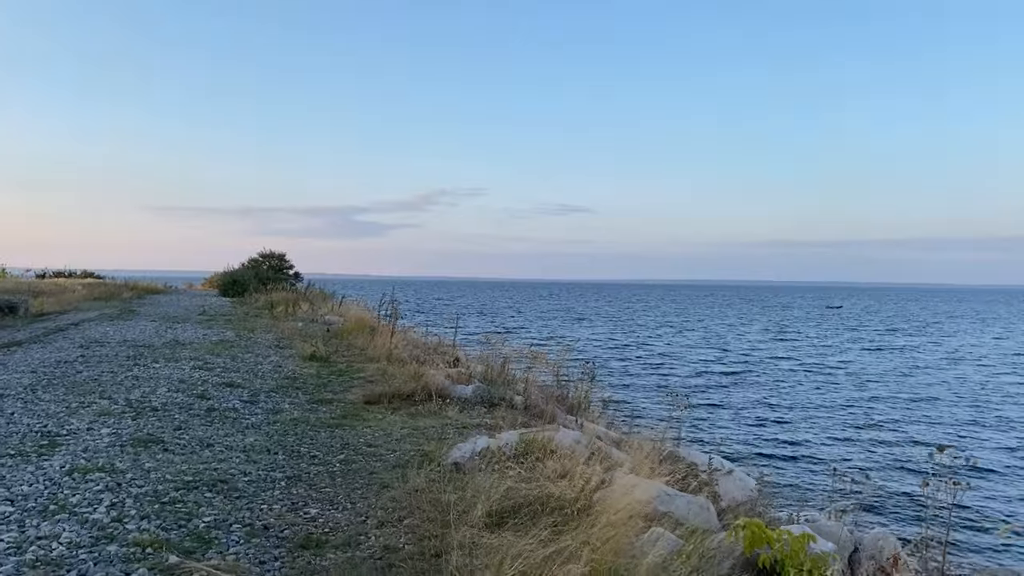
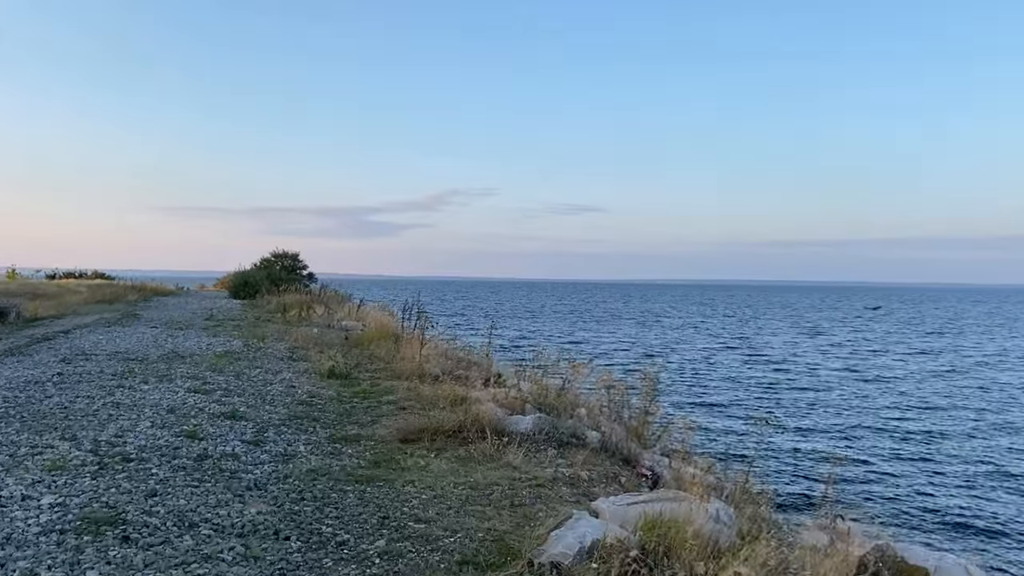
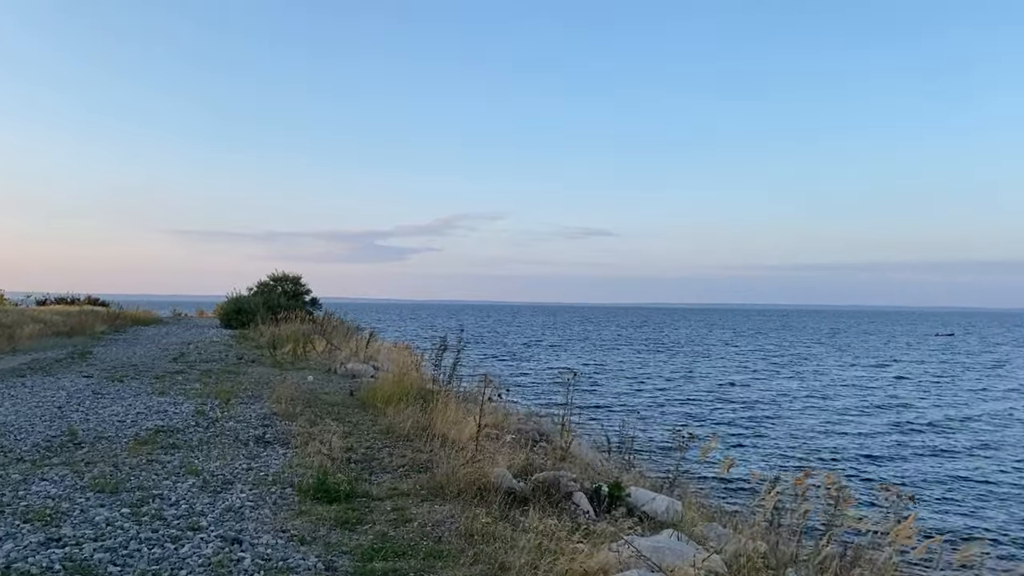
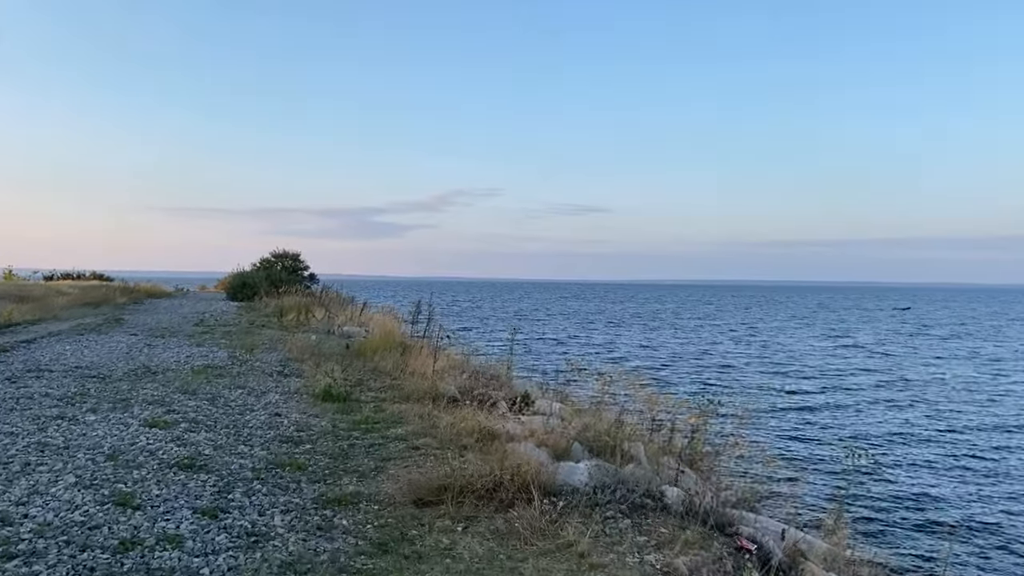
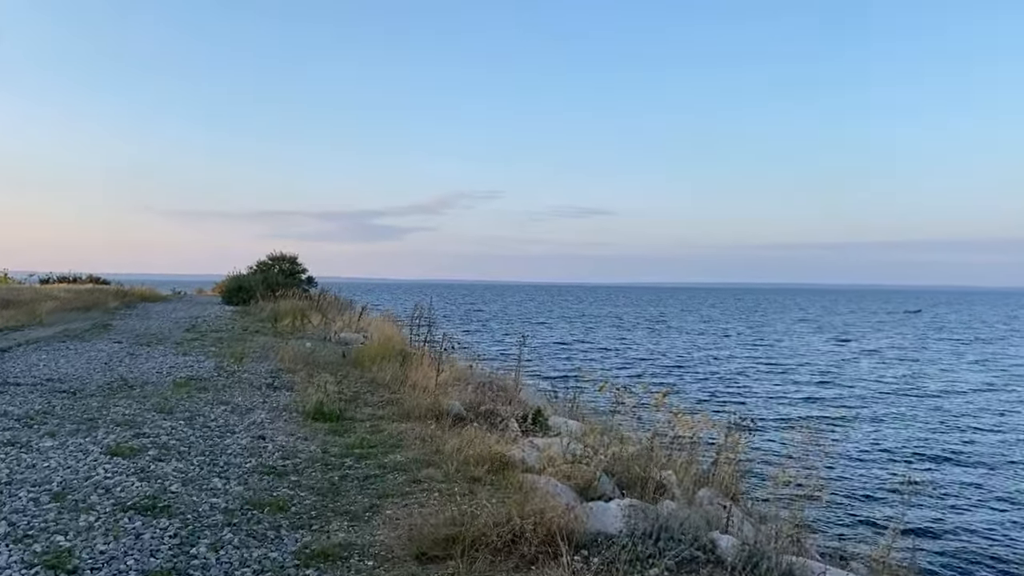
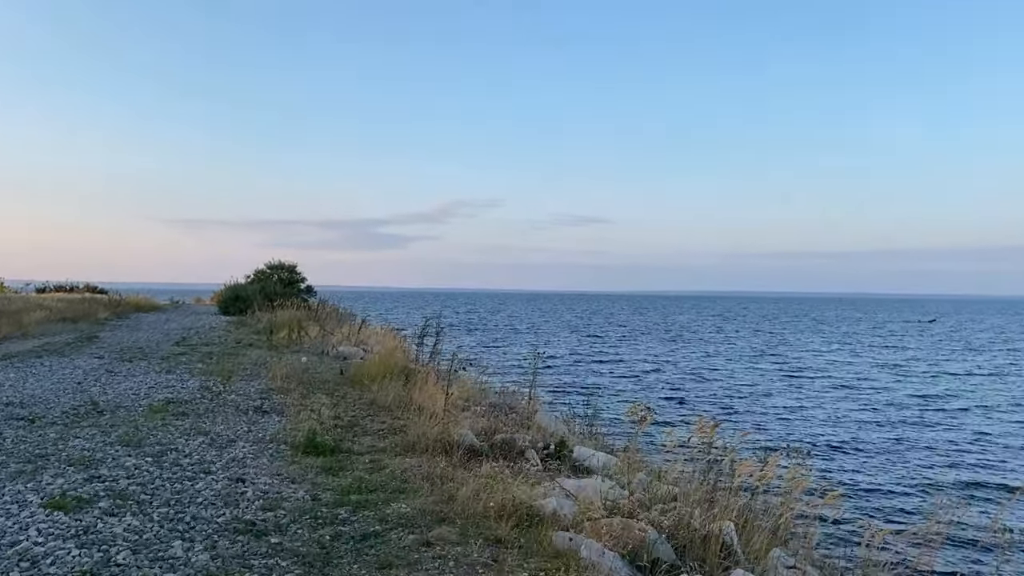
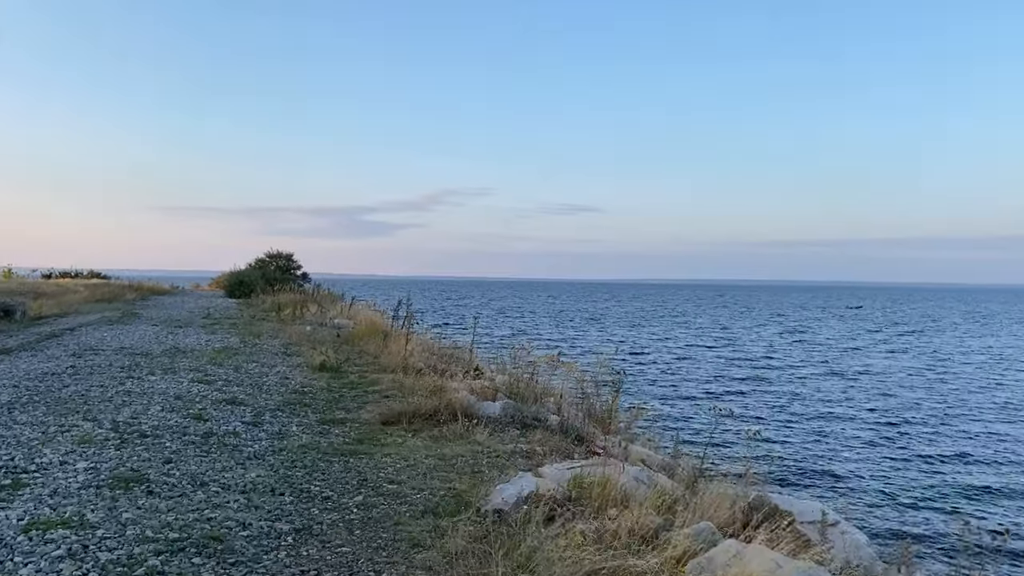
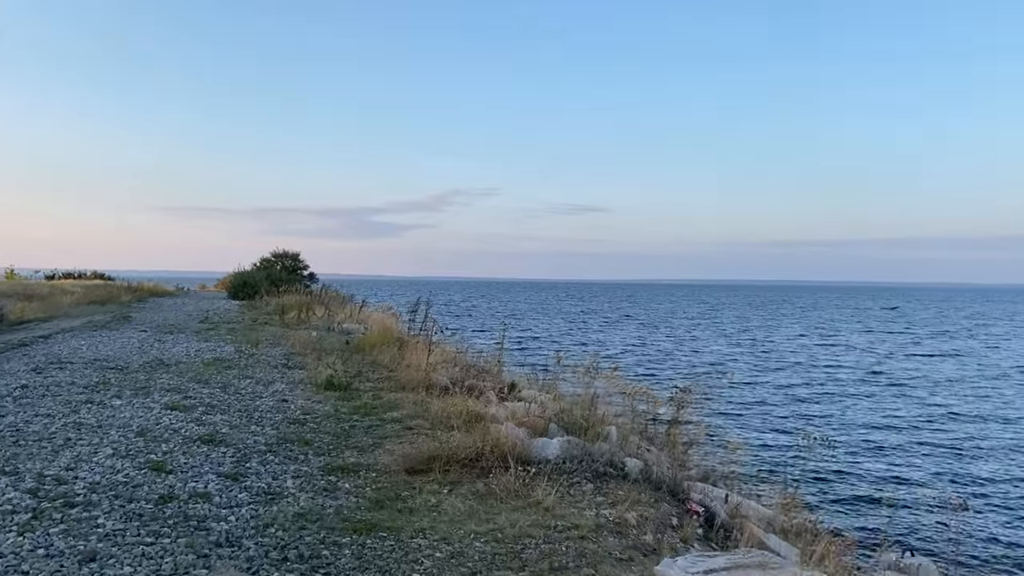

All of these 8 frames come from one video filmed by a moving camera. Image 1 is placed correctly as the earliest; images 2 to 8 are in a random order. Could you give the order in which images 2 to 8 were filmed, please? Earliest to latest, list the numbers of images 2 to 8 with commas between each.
7, 2, 8, 4, 5, 6, 3
